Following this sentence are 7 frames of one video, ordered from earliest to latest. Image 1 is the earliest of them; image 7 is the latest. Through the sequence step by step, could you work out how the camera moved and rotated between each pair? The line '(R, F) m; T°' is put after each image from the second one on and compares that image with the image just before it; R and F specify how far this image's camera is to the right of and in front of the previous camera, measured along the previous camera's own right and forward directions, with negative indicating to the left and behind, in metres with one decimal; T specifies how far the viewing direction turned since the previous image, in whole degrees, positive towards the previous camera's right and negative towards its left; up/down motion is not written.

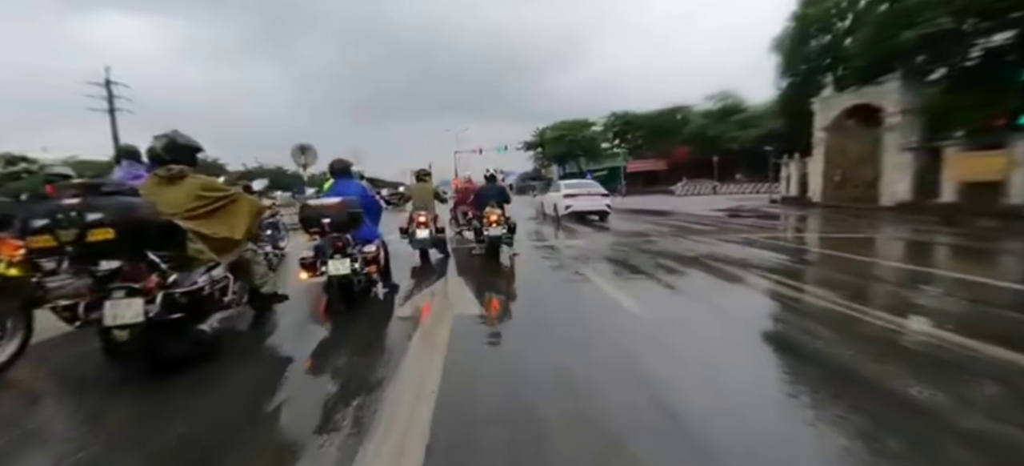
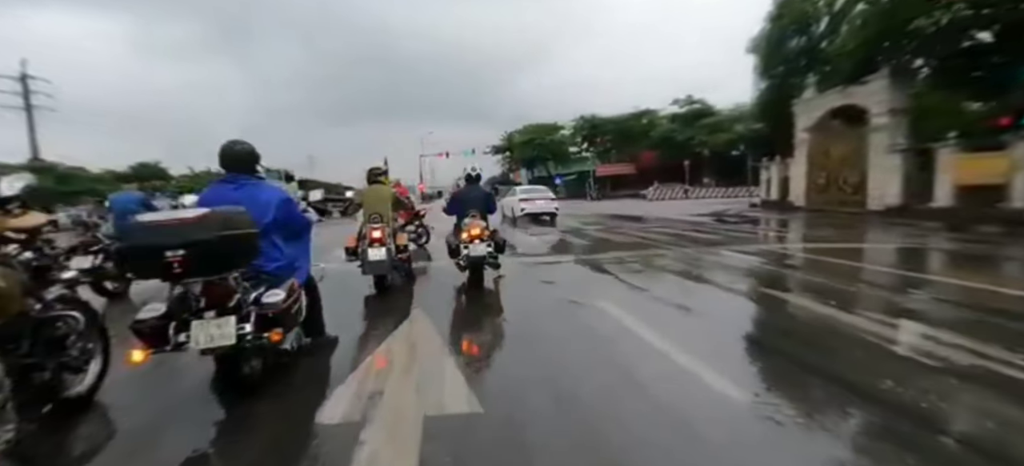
(-0.2, +1.6) m; +4°
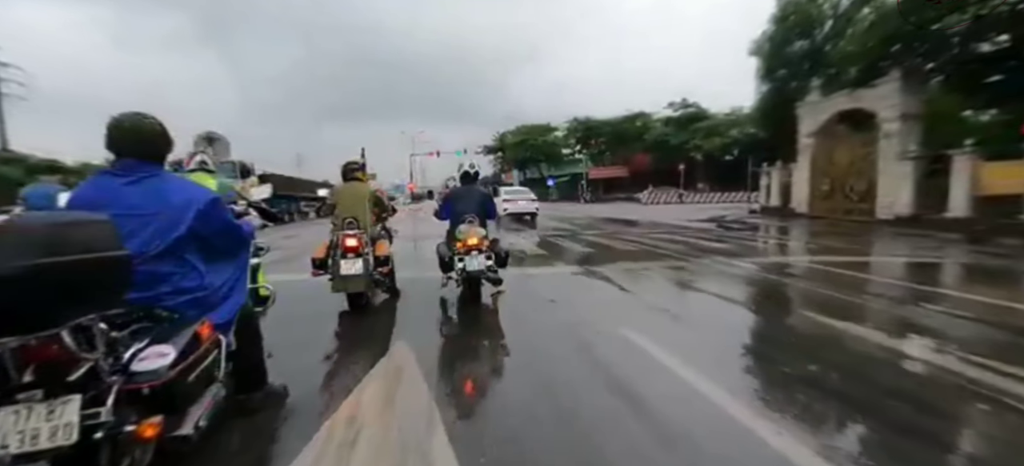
(-0.1, +0.9) m; +1°
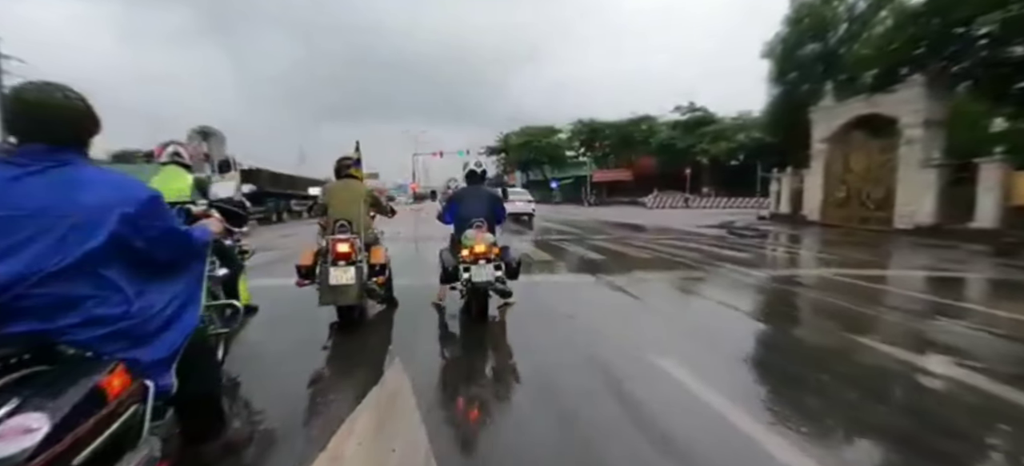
(-0.1, +0.5) m; 0°
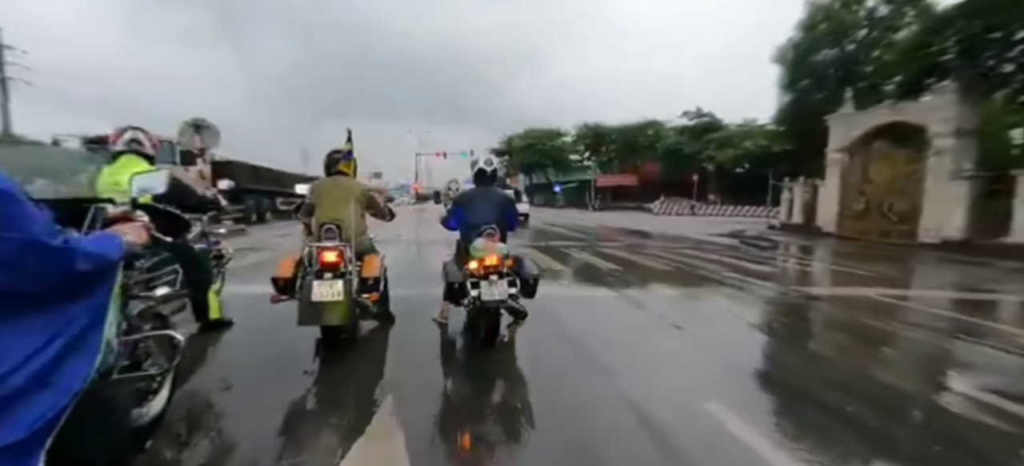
(-0.1, +0.6) m; 0°
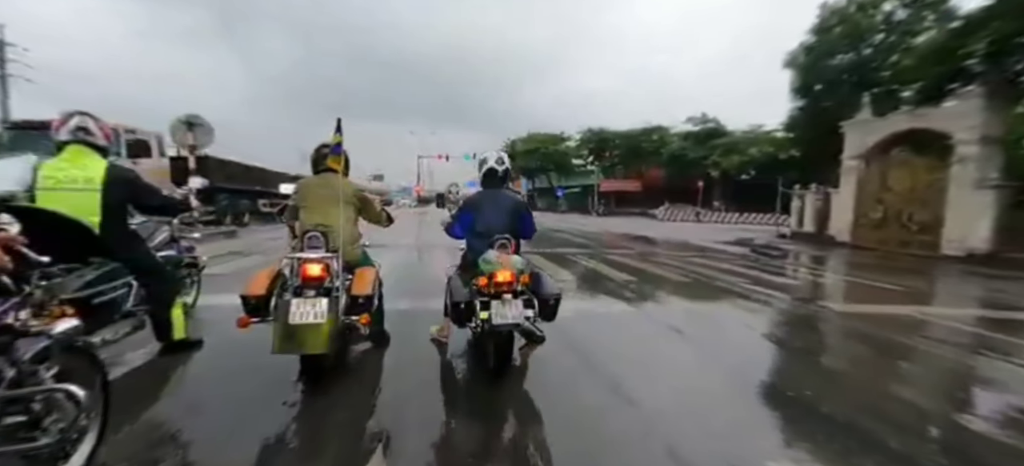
(-0.1, +0.5) m; 0°
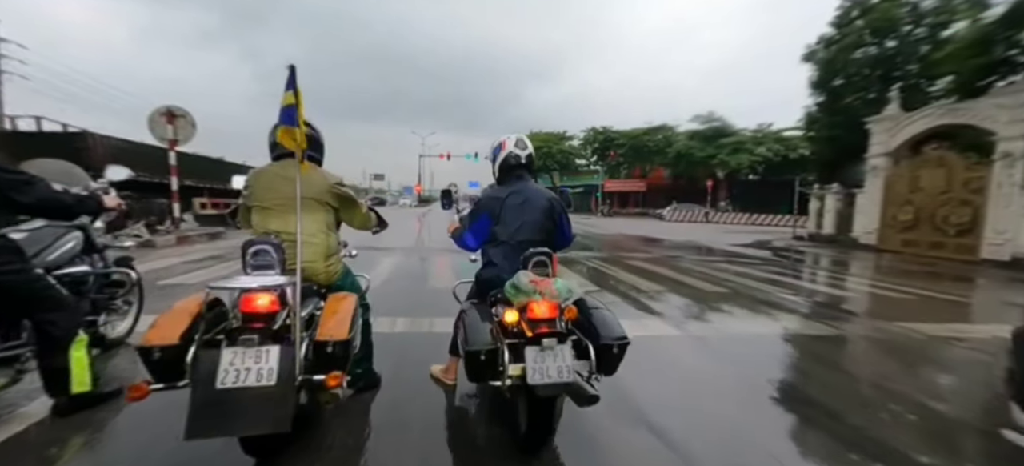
(-0.2, +0.9) m; 0°
